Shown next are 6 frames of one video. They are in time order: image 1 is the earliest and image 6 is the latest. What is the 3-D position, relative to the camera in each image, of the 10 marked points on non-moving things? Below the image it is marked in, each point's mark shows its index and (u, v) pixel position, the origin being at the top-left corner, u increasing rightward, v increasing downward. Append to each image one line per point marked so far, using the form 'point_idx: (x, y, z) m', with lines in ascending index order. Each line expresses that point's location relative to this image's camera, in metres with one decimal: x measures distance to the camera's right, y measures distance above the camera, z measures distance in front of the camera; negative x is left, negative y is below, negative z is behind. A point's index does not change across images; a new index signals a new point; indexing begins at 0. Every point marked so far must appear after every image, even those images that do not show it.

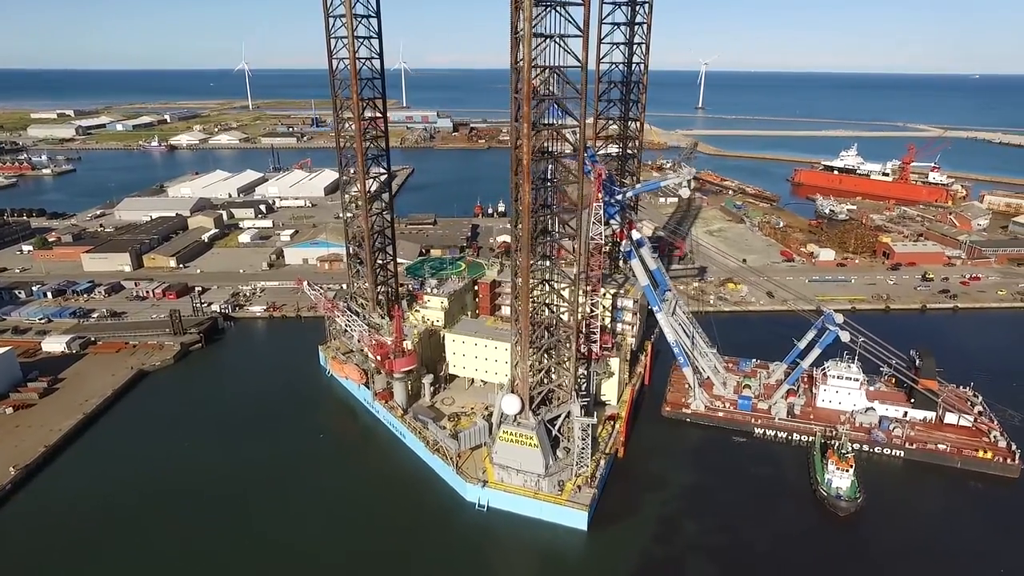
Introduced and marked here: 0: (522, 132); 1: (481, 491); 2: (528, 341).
0: (+0.5, +4.3, +15.1) m
1: (-0.9, -6.6, +18.4) m
2: (+0.7, -1.7, +17.4) m
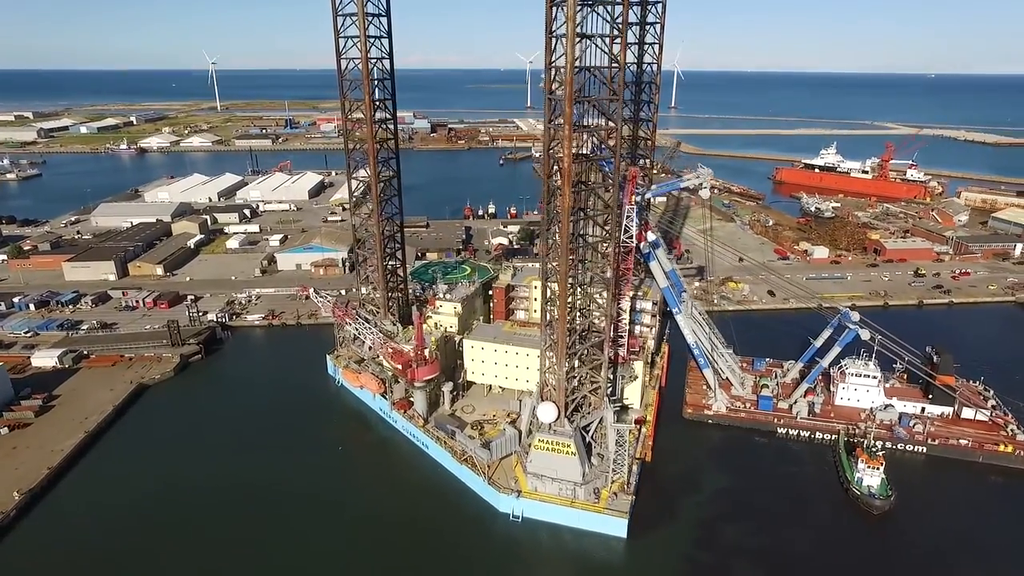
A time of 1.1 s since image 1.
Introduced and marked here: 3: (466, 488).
0: (+1.5, +4.1, +14.8) m
1: (+0.2, -6.8, +18.0) m
2: (+1.8, -1.8, +17.1) m
3: (-2.1, -7.1, +20.4) m
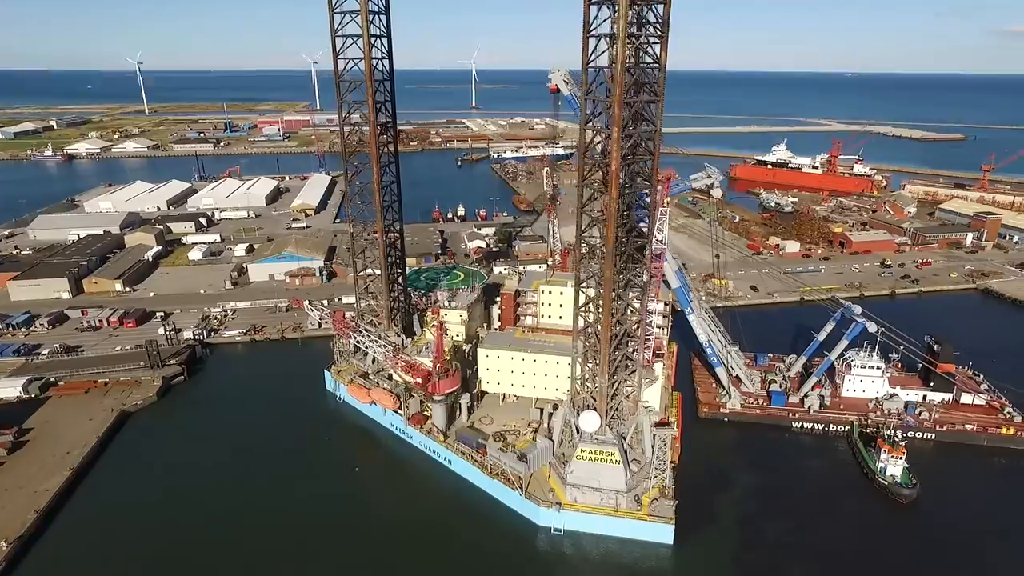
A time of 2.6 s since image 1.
0: (+2.6, +4.0, +14.4) m
1: (+1.4, -7.0, +17.5) m
2: (+2.9, -2.0, +16.7) m
3: (-1.0, -7.3, +19.7) m
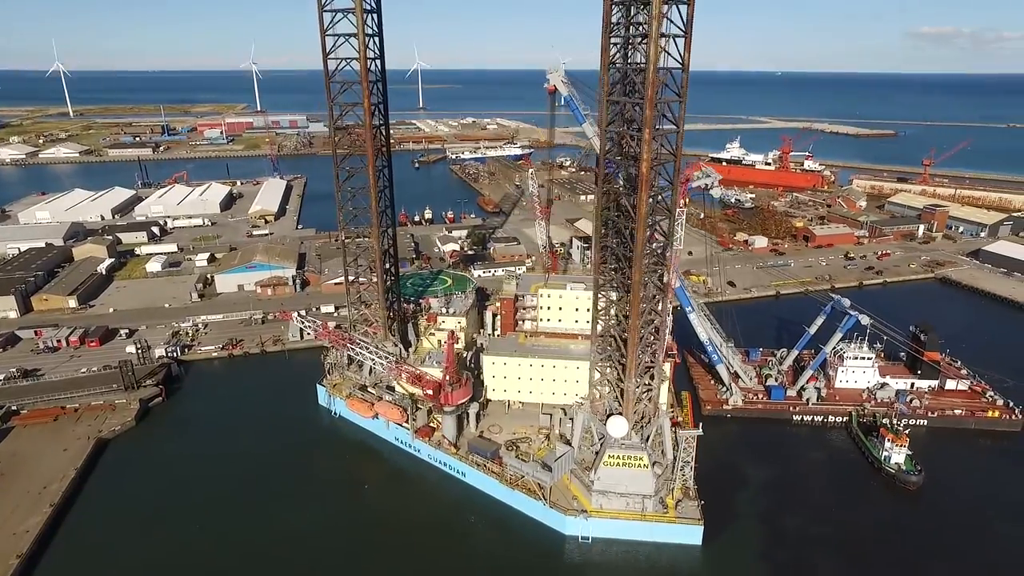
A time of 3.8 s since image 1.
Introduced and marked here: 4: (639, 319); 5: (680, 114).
0: (+3.3, +3.9, +14.2) m
1: (+2.2, -7.2, +17.3) m
2: (+3.6, -2.1, +16.5) m
3: (-0.4, -7.6, +19.2) m
4: (+3.6, -0.9, +16.2) m
5: (+4.4, +4.6, +15.0) m
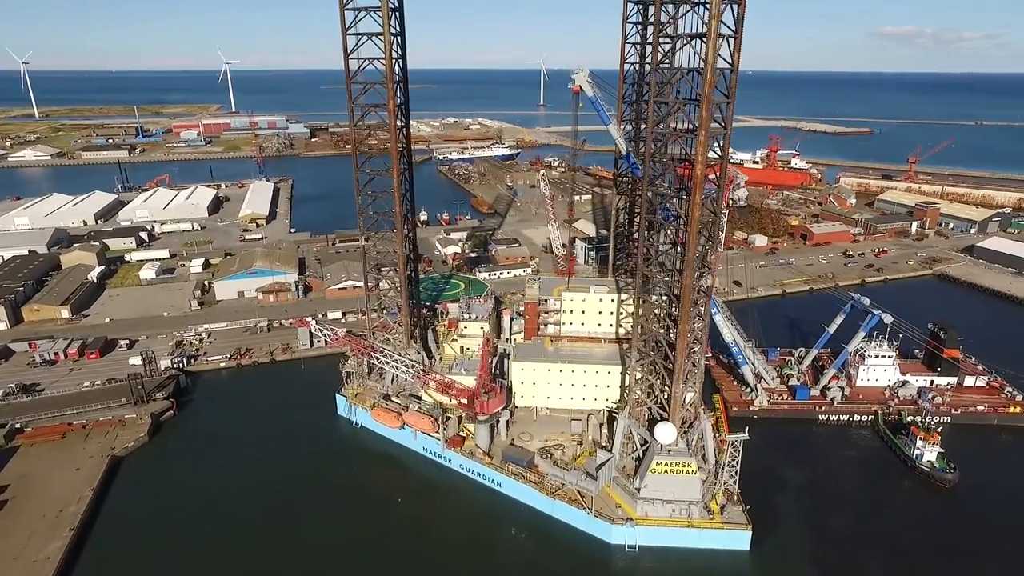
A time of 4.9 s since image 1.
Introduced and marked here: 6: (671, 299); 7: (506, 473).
0: (+4.6, +3.7, +14.0) m
1: (+3.5, -7.3, +17.0) m
2: (+4.9, -2.2, +16.3) m
3: (+0.9, -7.7, +18.9) m
4: (+4.9, -1.0, +16.0) m
5: (+5.6, +4.5, +14.8) m
6: (+5.0, -0.3, +17.3) m
7: (-0.2, -6.3, +19.4) m
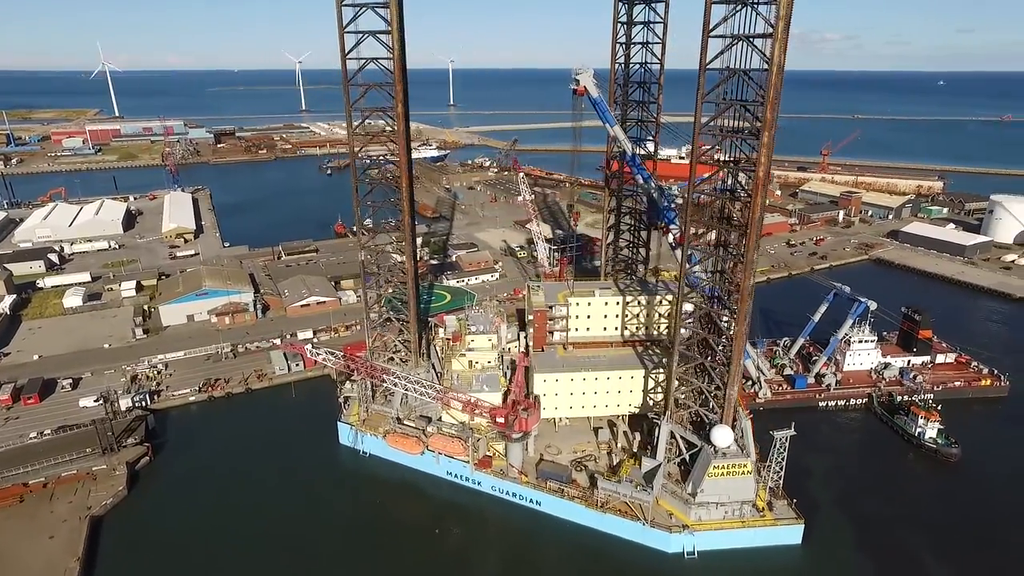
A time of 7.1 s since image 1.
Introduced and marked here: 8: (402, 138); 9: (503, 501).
0: (+6.0, +3.6, +14.0) m
1: (+5.2, -7.5, +16.9) m
2: (+6.3, -2.3, +16.4) m
3: (+2.3, -8.0, +18.4) m
4: (+6.3, -1.1, +16.1) m
5: (+6.9, +4.5, +15.0) m
6: (+6.2, -0.4, +17.4) m
7: (+1.1, -6.7, +18.7) m
8: (-4.0, +5.2, +19.6) m
9: (-0.2, -7.6, +19.8) m
